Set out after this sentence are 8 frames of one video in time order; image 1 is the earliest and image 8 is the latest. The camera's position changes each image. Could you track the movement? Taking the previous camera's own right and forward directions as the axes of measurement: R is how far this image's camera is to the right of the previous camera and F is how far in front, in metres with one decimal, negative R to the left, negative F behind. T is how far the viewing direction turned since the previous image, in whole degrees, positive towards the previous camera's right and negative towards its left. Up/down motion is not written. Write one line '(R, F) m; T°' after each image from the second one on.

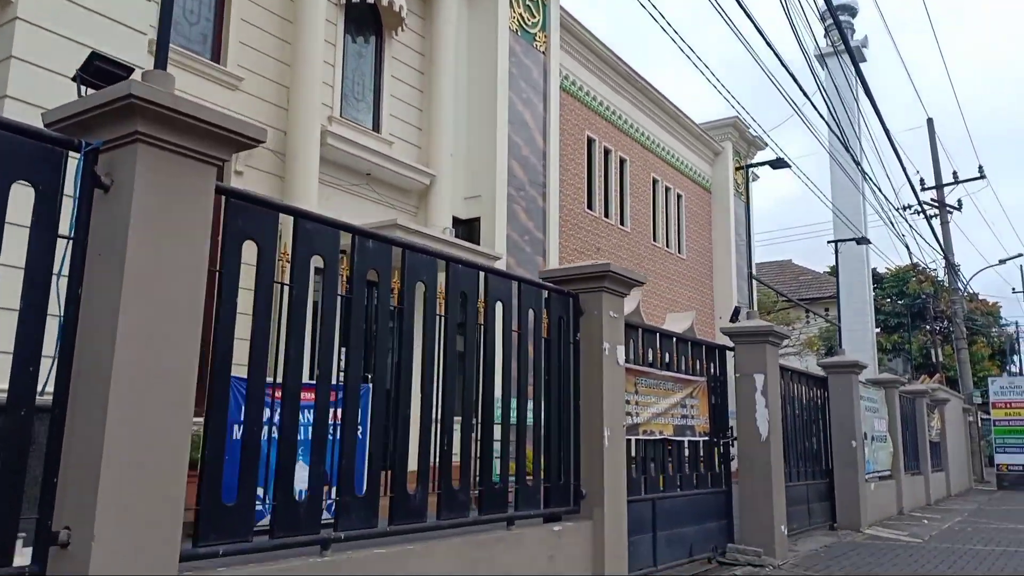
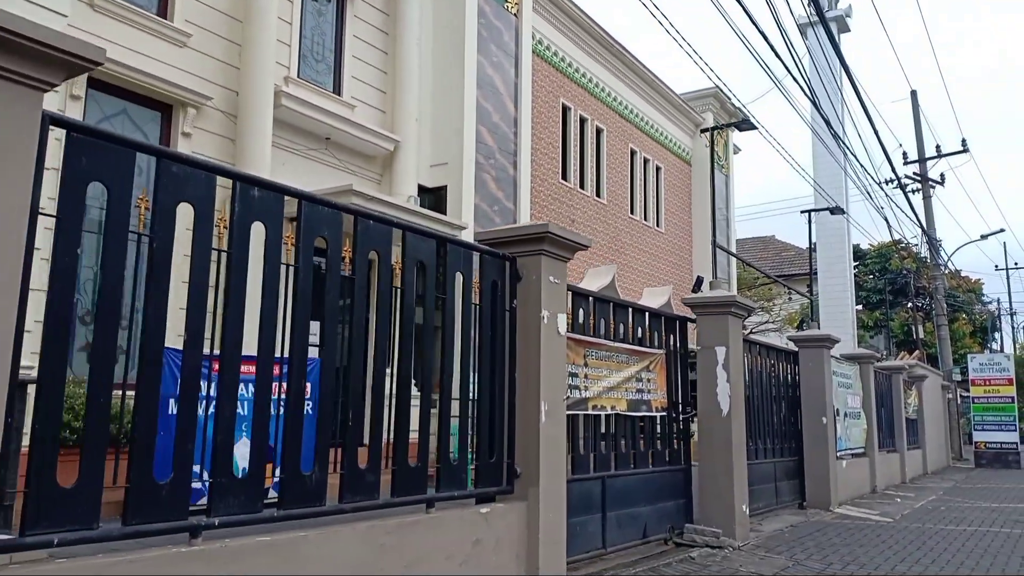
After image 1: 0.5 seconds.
(+0.4, +0.5) m; +1°
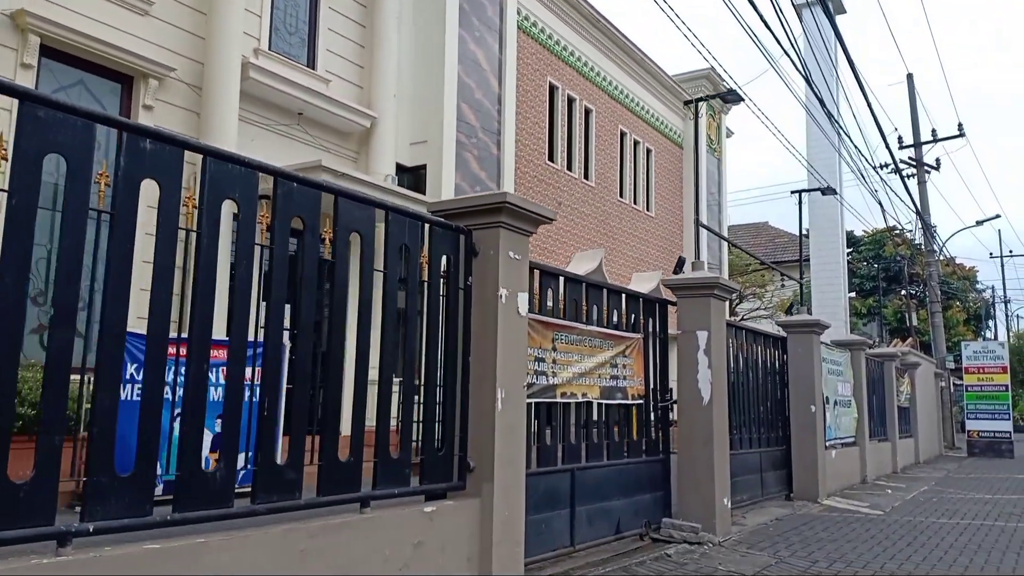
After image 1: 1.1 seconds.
(+0.3, +0.5) m; 0°
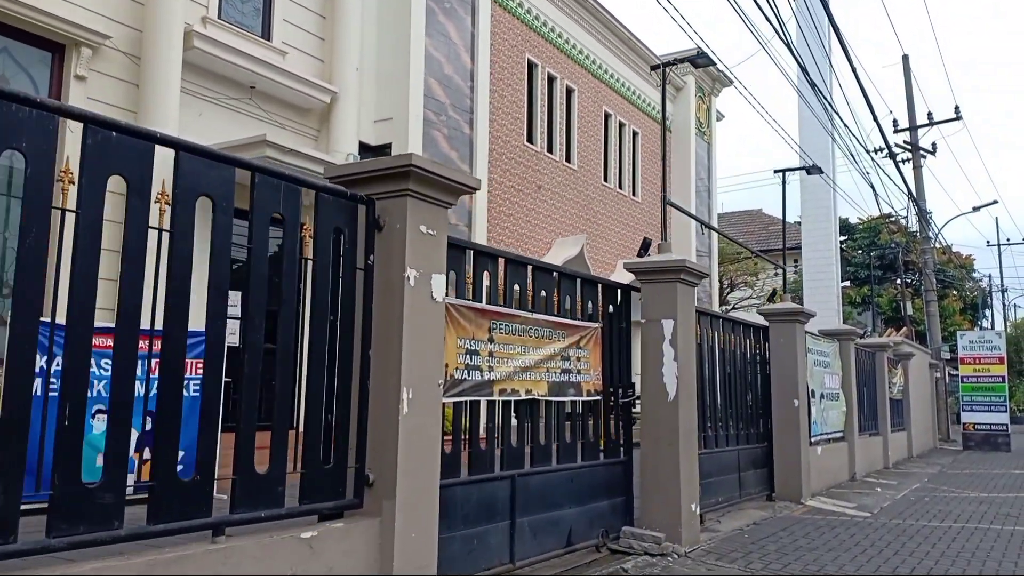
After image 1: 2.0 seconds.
(+0.5, +0.8) m; 0°
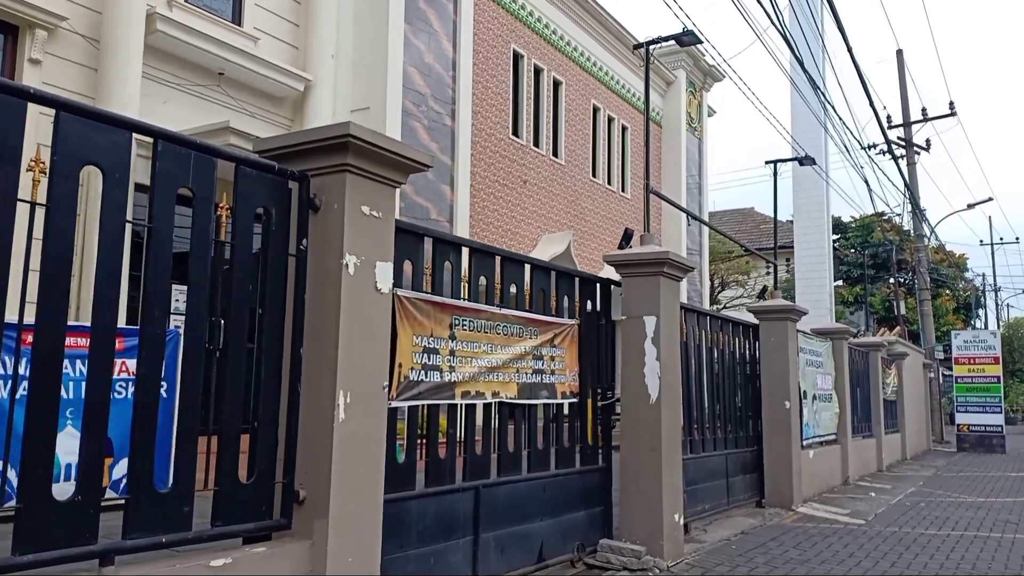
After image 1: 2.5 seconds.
(+0.2, +0.5) m; 0°
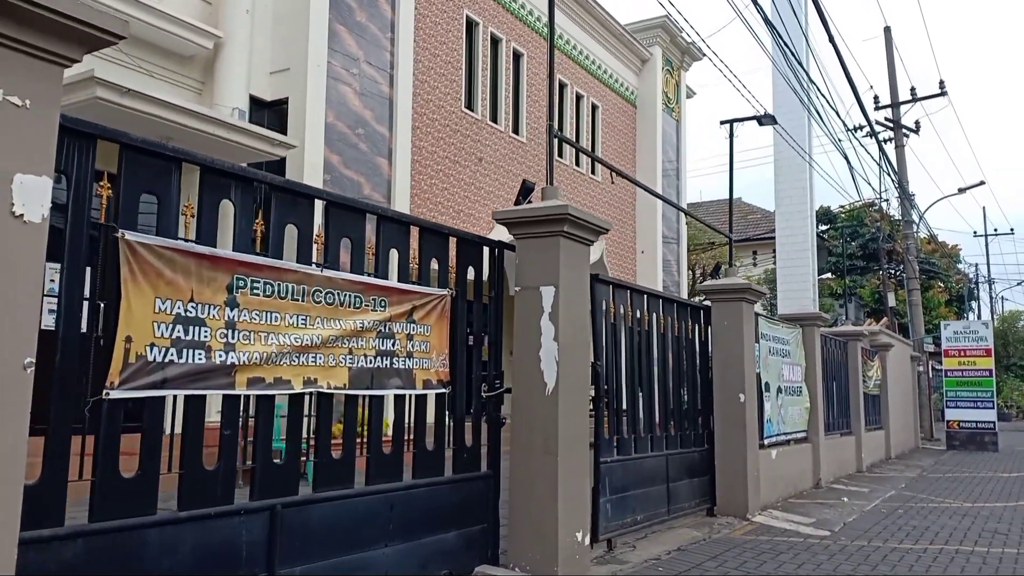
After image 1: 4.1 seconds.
(+0.9, +1.4) m; 0°
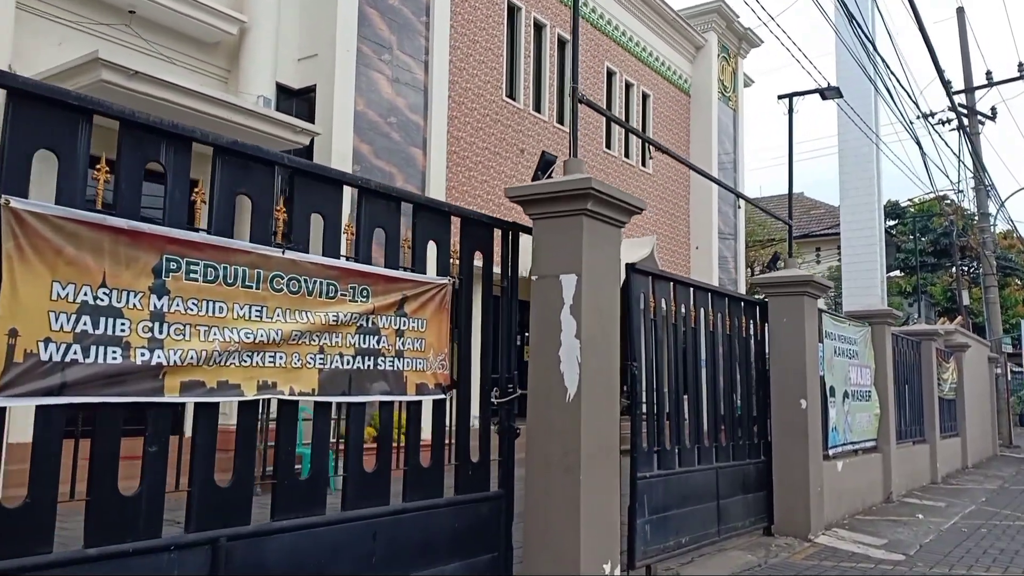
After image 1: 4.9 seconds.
(+0.2, +0.8) m; -4°
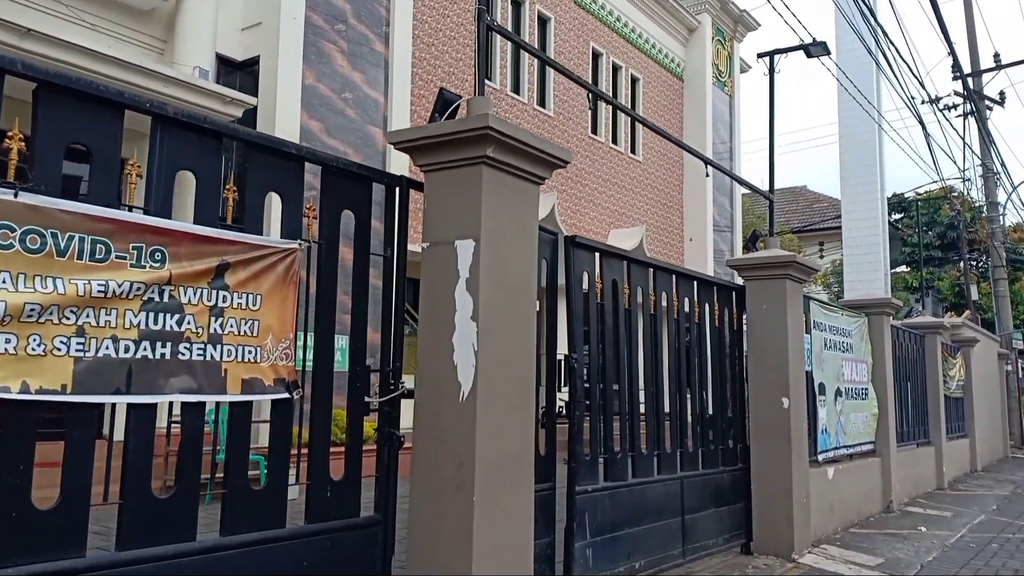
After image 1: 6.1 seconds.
(+0.6, +1.0) m; 0°
